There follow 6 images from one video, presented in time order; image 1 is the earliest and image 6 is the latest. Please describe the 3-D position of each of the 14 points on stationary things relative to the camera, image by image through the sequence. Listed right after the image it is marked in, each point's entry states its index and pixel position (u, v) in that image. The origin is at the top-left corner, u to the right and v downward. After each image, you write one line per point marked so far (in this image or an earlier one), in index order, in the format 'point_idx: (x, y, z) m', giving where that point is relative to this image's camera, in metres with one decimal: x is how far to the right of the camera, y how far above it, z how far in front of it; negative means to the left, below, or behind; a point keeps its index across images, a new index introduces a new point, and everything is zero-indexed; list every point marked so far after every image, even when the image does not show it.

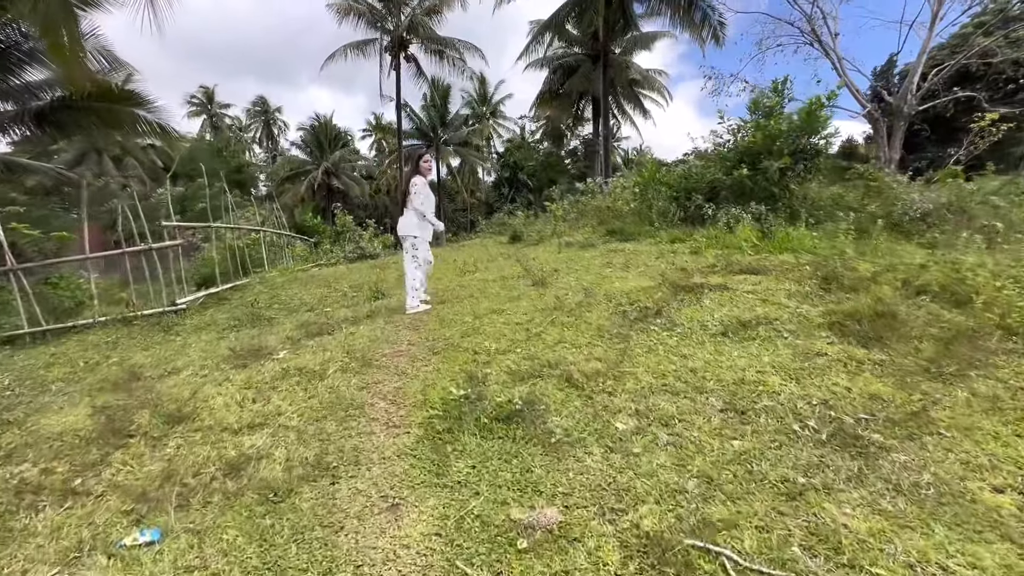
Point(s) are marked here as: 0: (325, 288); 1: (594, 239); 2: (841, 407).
0: (-2.8, 0.0, +6.9) m
1: (+1.4, +0.8, +7.8) m
2: (+1.6, -0.6, +2.2) m
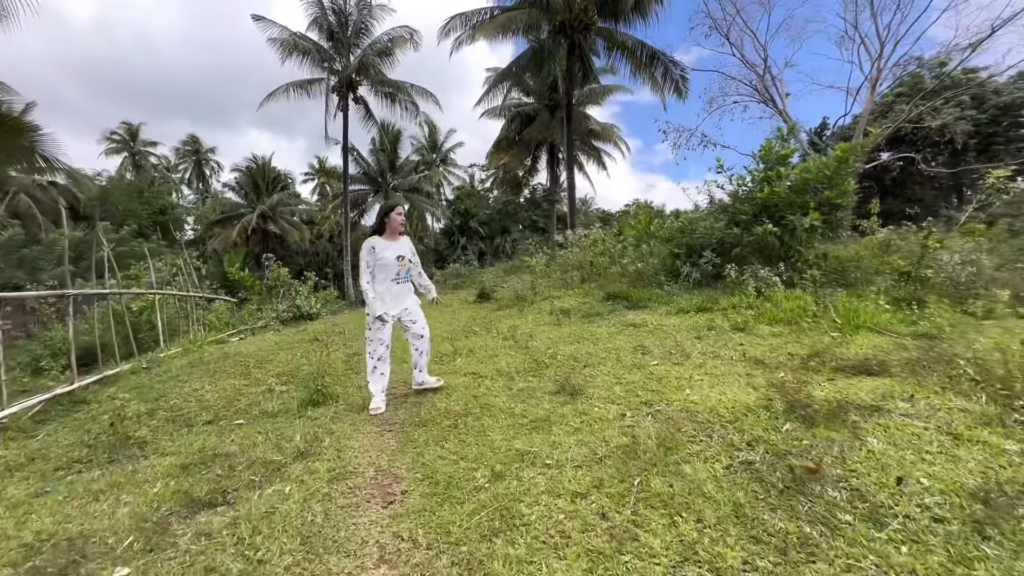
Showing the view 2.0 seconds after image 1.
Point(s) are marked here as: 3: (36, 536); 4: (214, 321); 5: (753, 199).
0: (-2.9, -1.0, +5.0) m
1: (+1.1, -0.2, +6.4) m
2: (+2.0, -1.1, +0.8) m
3: (-2.4, -1.3, +2.4) m
4: (-5.8, -0.7, +9.2) m
5: (+3.5, +1.3, +6.8) m
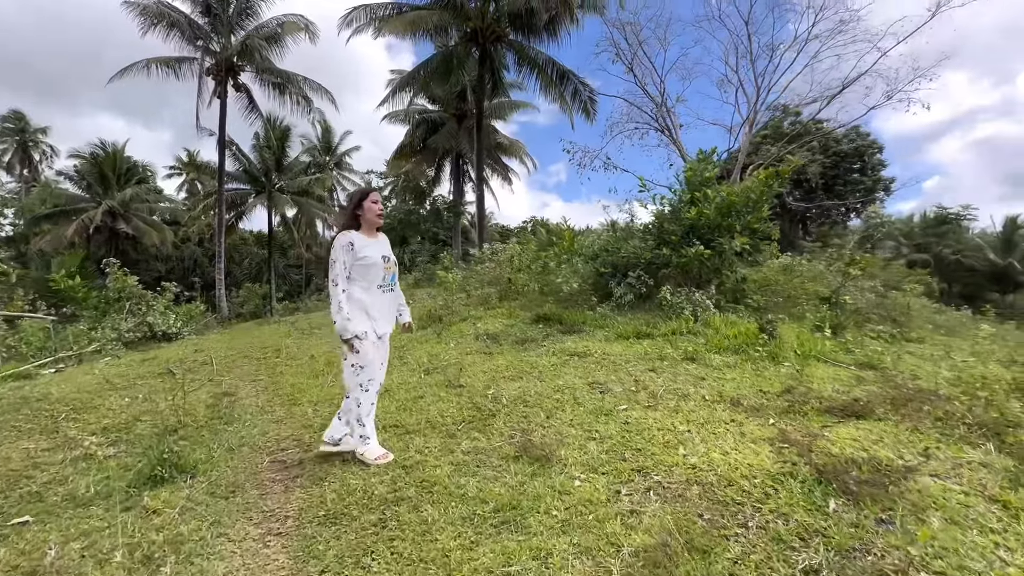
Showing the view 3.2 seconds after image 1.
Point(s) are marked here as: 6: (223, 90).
0: (-3.5, -1.1, +3.4) m
1: (+0.1, -0.5, +5.7) m
2: (+2.2, -1.2, +0.4) m
3: (-2.4, -1.3, +1.0) m
4: (-7.3, -0.9, +6.9) m
5: (+2.4, +1.0, +6.7) m
6: (-9.3, +6.4, +15.1) m
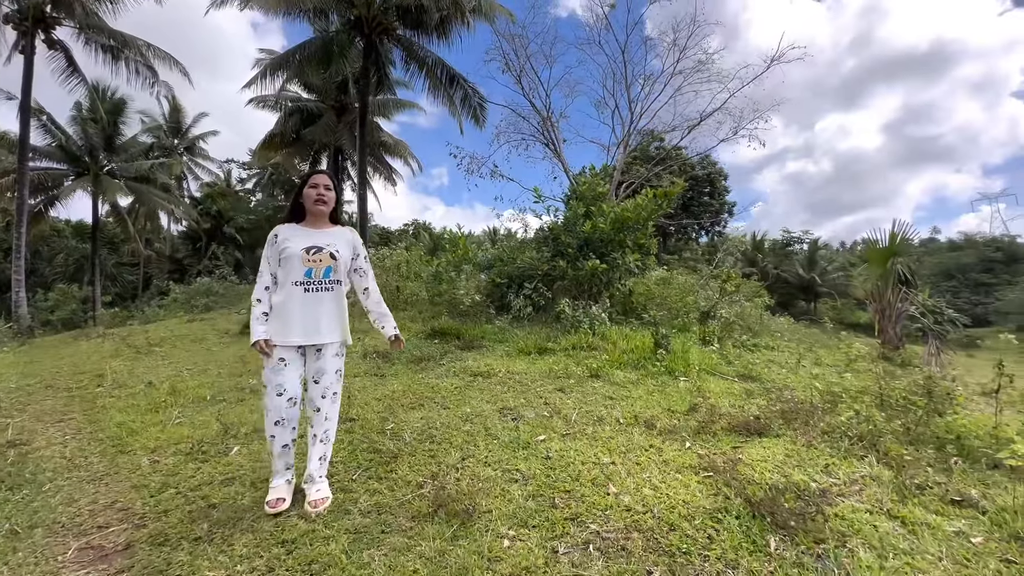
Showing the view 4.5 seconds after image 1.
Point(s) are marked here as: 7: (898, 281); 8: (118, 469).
0: (-4.0, -1.2, +2.1) m
1: (-1.0, -0.6, +5.2) m
2: (+2.3, -1.3, +0.6) m
3: (-2.4, -1.4, 0.0) m
4: (-8.5, -0.9, +4.6) m
5: (+0.9, +0.8, +6.8) m
6: (-12.4, +6.3, +12.0) m
7: (+5.8, +0.1, +7.1) m
8: (-2.4, -1.1, +2.9) m
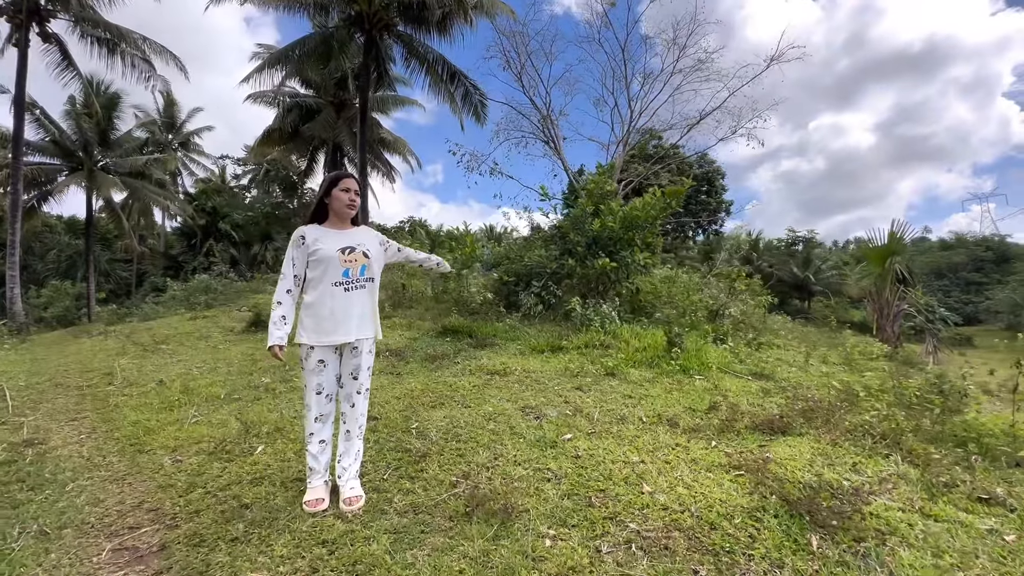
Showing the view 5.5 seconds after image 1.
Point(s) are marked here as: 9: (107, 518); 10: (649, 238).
0: (-3.8, -1.2, +2.1) m
1: (-0.9, -0.6, +5.2) m
2: (+2.5, -1.3, +0.6) m
3: (-2.2, -1.4, 0.0) m
4: (-8.4, -0.9, +4.5) m
5: (+1.0, +0.8, +6.8) m
6: (-12.4, +6.4, +11.9) m
7: (+5.9, +0.1, +7.2) m
8: (-2.3, -1.1, +2.9) m
9: (-2.0, -1.1, +2.3) m
10: (+2.0, +0.7, +6.8) m
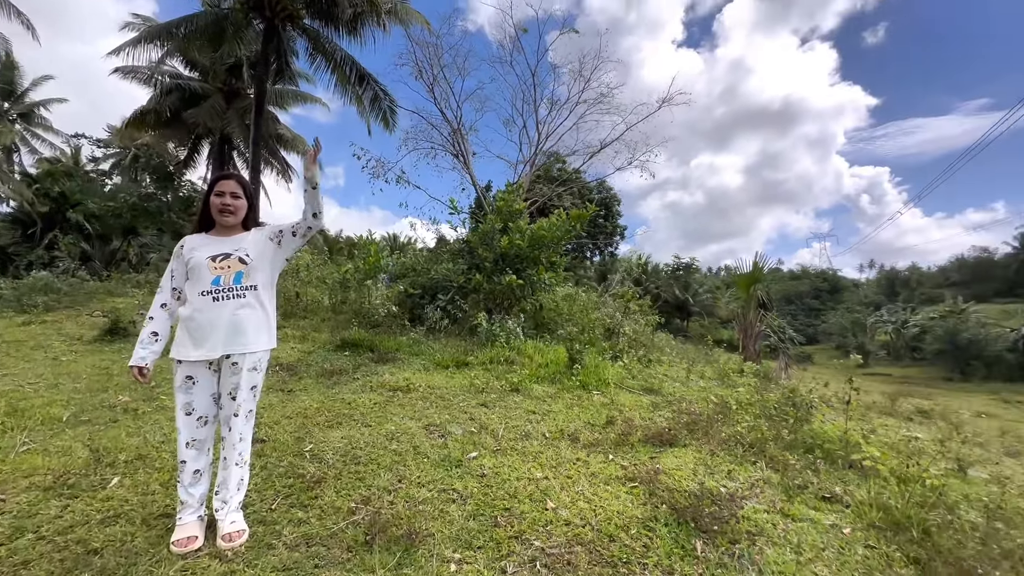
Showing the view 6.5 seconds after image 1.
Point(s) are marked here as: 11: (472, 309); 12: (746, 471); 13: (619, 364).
0: (-4.1, -1.1, +1.2) m
1: (-1.9, -0.7, +4.9) m
2: (+2.3, -1.5, +1.1) m
3: (-2.1, -1.3, -0.5) m
4: (-9.1, -0.7, +2.6) m
5: (-0.3, +0.6, +6.8) m
6: (-14.2, +6.5, +9.3) m
7: (+4.4, -0.3, +8.2) m
8: (-2.8, -1.1, +2.3) m
9: (-2.4, -1.1, +1.8) m
10: (+0.6, +0.5, +7.1) m
11: (-0.5, -0.3, +6.7) m
12: (+1.5, -1.2, +3.0) m
13: (+1.4, -0.9, +6.0) m
